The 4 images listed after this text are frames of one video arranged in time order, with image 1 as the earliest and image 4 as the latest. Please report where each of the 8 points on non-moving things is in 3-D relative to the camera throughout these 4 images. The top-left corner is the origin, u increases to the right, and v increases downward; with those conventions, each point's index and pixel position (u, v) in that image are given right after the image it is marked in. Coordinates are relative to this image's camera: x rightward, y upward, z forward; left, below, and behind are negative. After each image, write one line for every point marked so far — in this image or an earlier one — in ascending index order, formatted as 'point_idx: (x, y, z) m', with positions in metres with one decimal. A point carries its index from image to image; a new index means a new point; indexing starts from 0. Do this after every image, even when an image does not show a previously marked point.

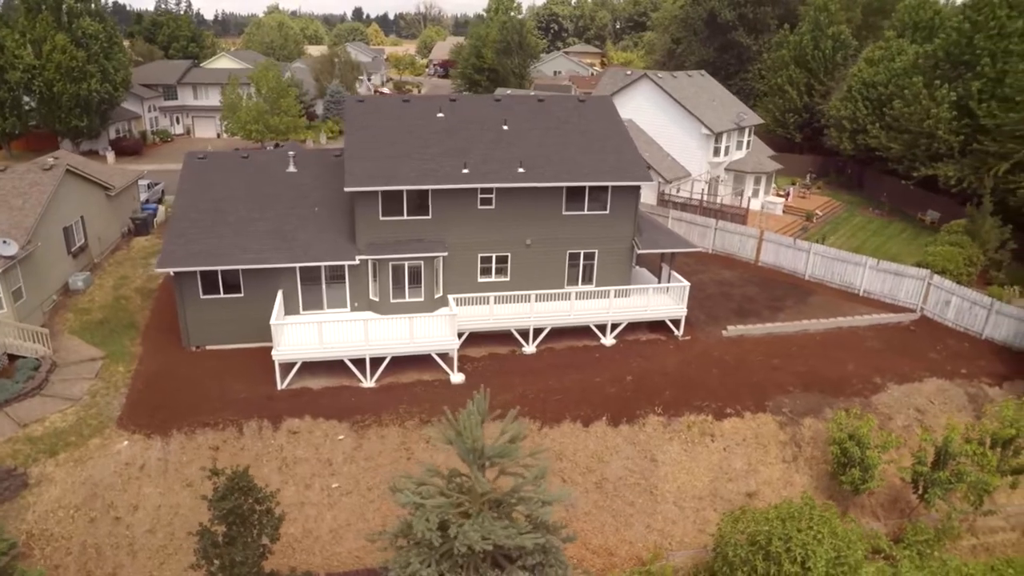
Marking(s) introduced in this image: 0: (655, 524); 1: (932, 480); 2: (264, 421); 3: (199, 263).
0: (+3.8, -6.3, +18.7) m
1: (+11.2, -5.1, +18.6) m
2: (-6.7, -3.6, +18.8) m
3: (-8.9, +0.7, +19.8) m
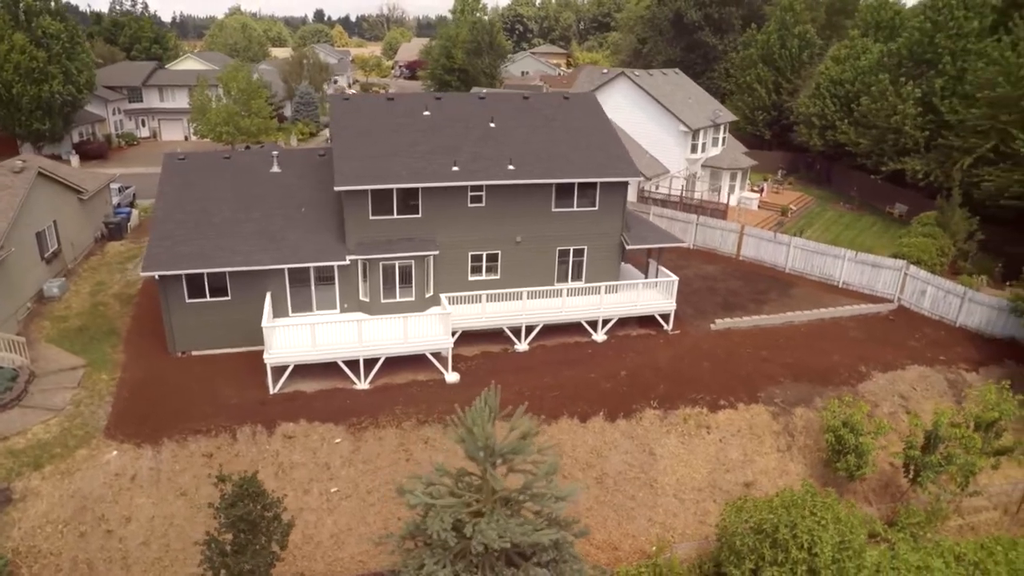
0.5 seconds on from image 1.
0: (+3.9, -6.2, +18.8) m
1: (+11.2, -4.8, +19.1) m
2: (-6.7, -3.6, +18.4) m
3: (-9.0, +0.6, +19.3) m
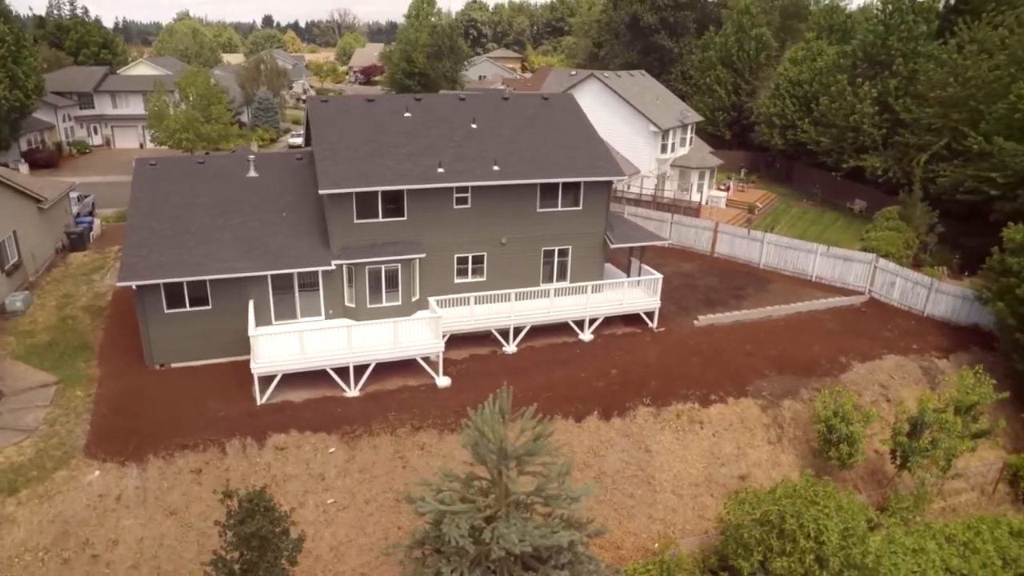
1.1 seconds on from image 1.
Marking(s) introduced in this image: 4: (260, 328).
0: (+3.9, -6.1, +18.8) m
1: (+11.2, -4.5, +19.6) m
2: (-6.7, -3.8, +17.7) m
3: (-9.2, +0.3, +18.4) m
4: (-7.2, -1.1, +20.0) m
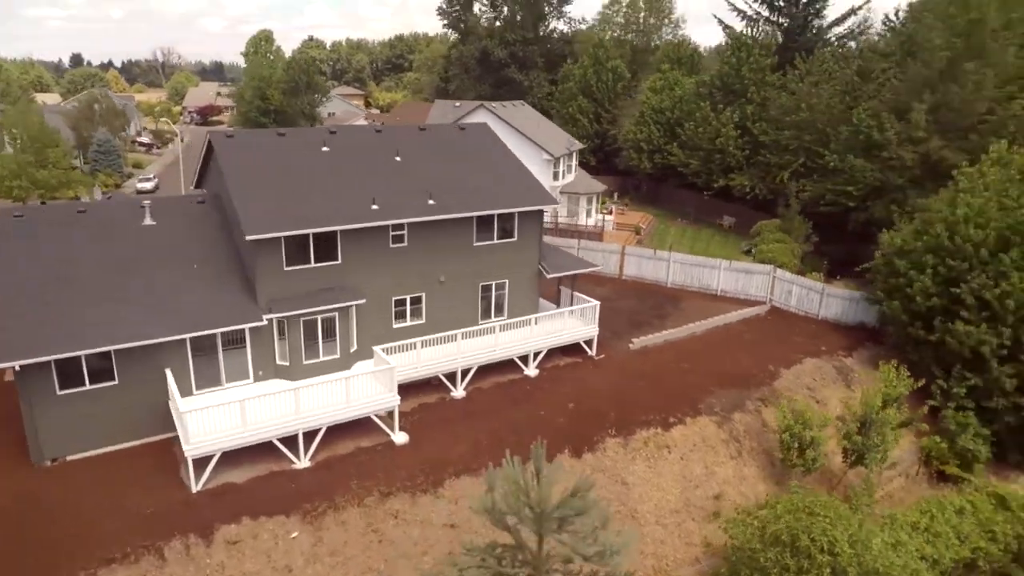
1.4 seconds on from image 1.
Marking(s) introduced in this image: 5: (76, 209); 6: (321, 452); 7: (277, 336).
0: (+3.5, -6.7, +18.0) m
1: (+10.2, -4.6, +20.5) m
2: (-6.7, -5.2, +14.6) m
3: (-9.7, -1.3, +15.0) m
4: (-8.0, -2.7, +16.8) m
5: (-11.6, +2.1, +18.5) m
6: (-4.9, -4.2, +17.9) m
7: (-6.2, -1.3, +18.4) m
